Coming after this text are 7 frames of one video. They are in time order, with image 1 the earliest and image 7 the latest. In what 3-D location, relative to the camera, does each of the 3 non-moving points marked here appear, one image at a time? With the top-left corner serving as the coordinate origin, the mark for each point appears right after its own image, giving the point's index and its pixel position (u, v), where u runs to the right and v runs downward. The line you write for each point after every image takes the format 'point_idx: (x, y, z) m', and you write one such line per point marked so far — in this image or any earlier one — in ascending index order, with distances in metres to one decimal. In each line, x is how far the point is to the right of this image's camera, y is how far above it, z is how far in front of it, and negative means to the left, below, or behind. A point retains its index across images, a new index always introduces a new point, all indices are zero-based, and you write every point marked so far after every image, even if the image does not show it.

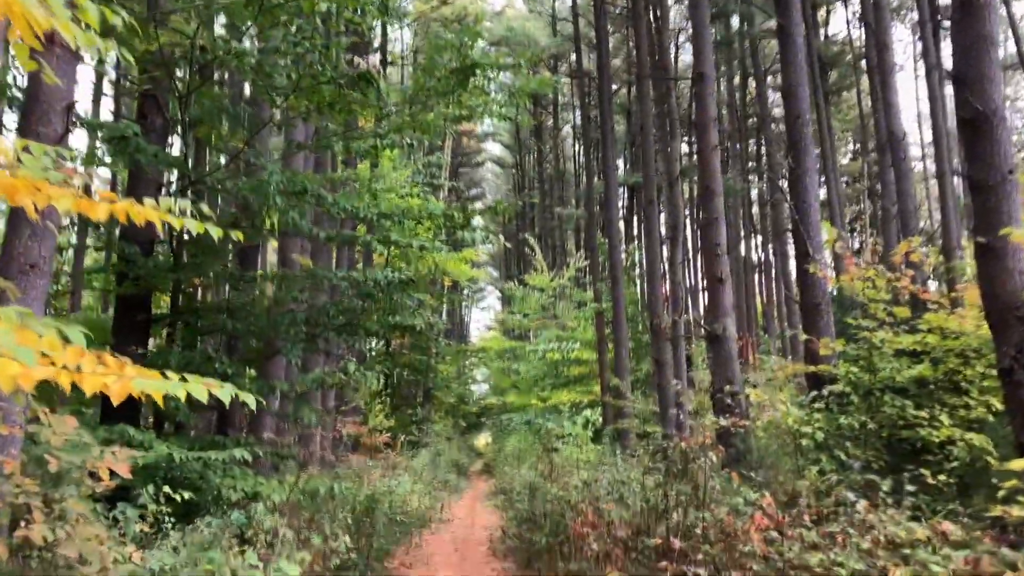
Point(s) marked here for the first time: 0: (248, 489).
0: (-1.6, -1.2, +5.5) m
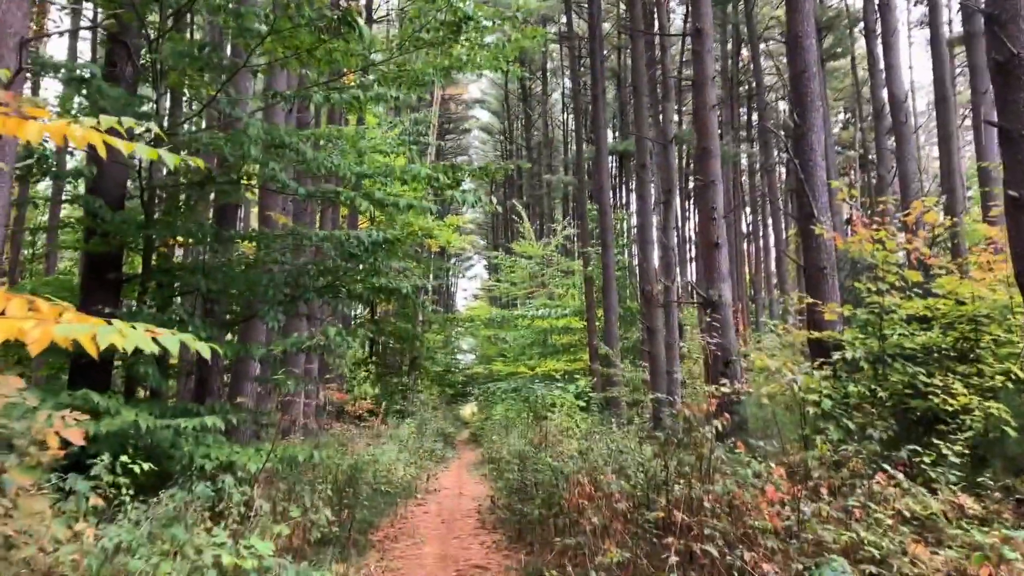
0: (-1.6, -1.0, +5.1) m
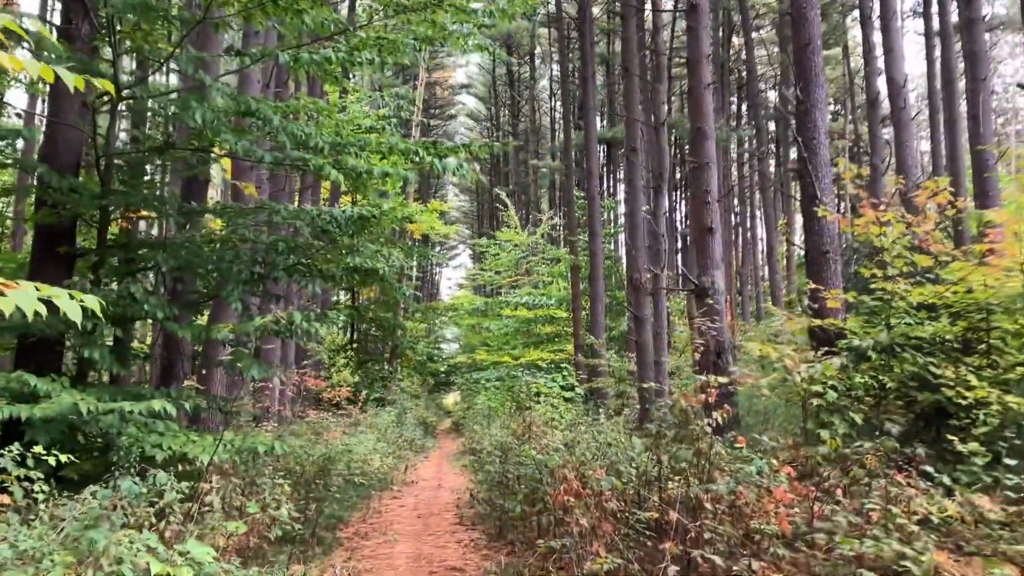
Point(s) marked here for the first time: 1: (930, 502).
0: (-1.7, -0.8, +4.7) m
1: (+1.7, -0.9, +3.8) m
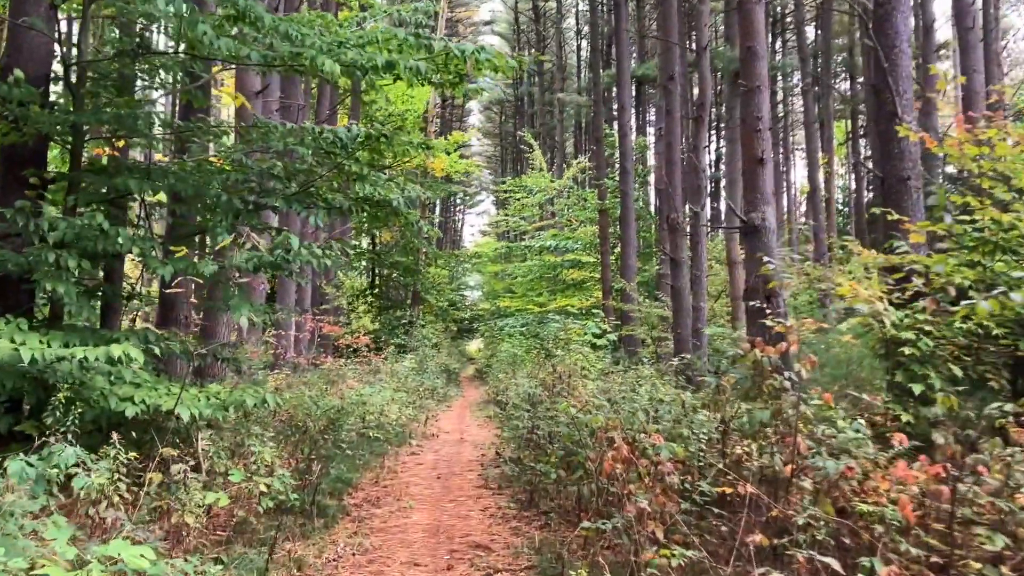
0: (-1.6, -0.5, +3.9) m
1: (+1.9, -0.6, +3.0) m
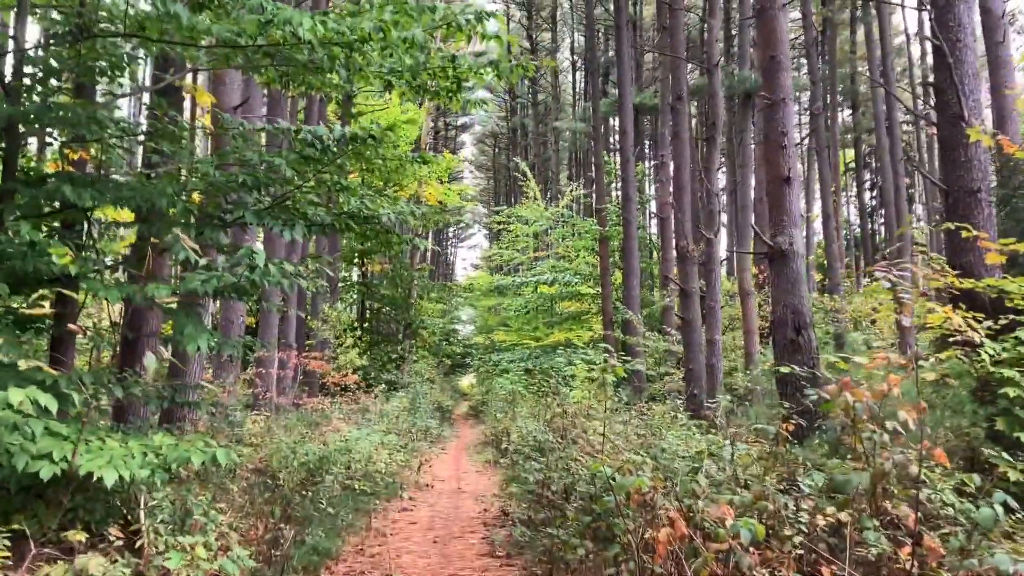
0: (-1.5, -0.6, +3.1) m
1: (+1.9, -0.7, +2.2) m
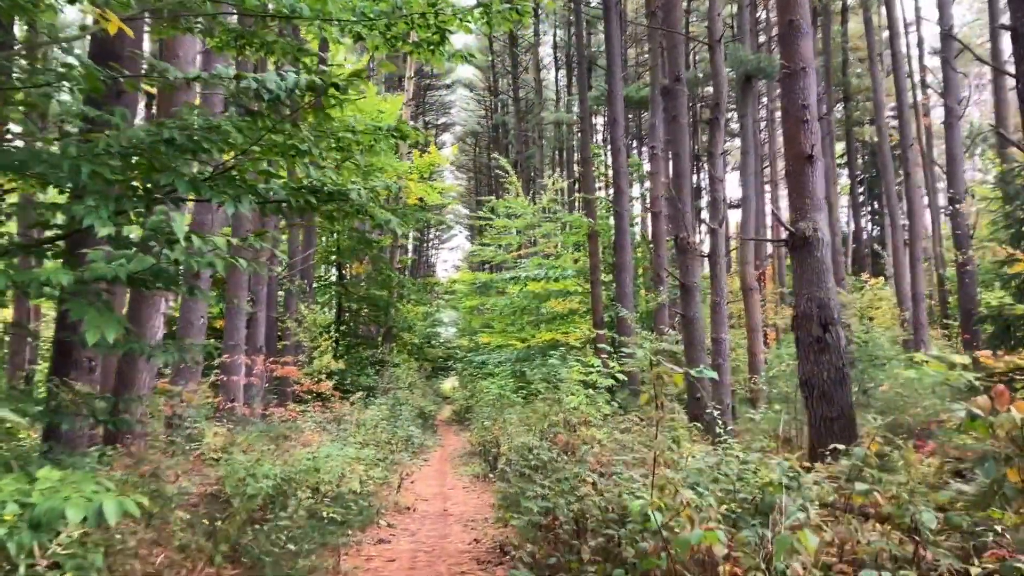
0: (-1.5, -0.5, +2.2) m
1: (+2.0, -0.6, +1.3) m
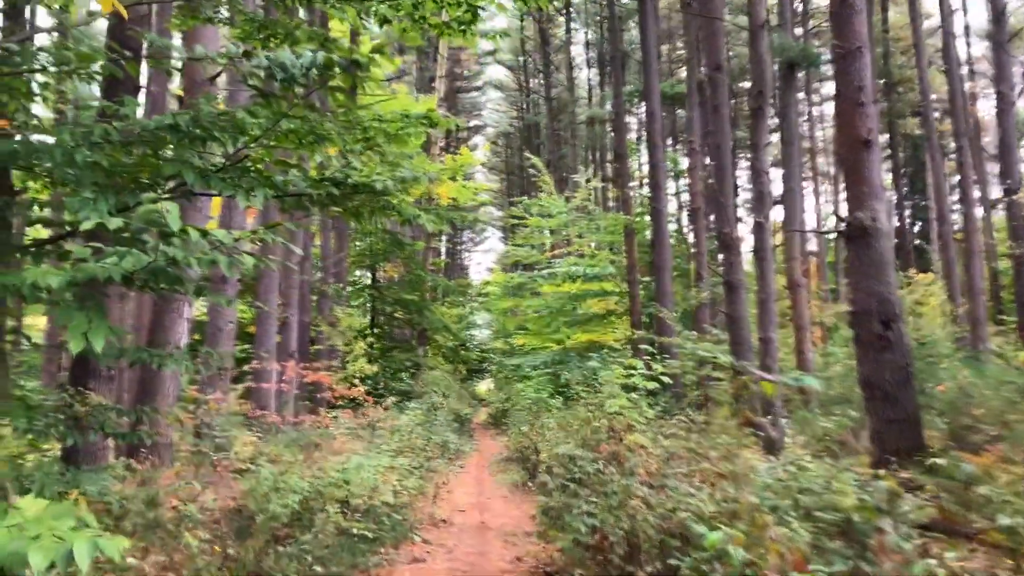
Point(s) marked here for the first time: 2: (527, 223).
0: (-1.4, -0.5, +1.8) m
1: (+2.1, -0.6, +0.9) m
2: (+0.4, +1.3, +18.7) m
